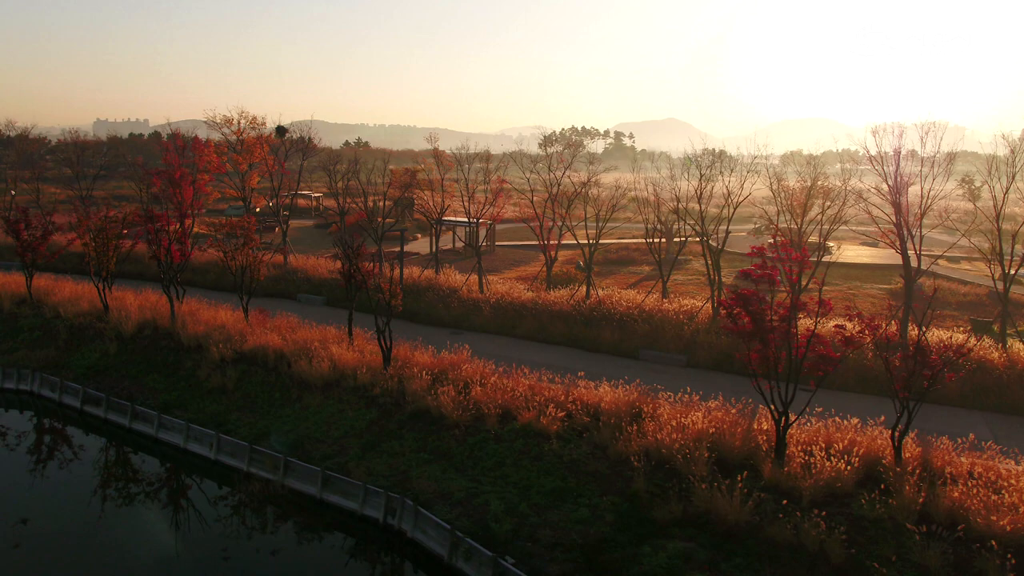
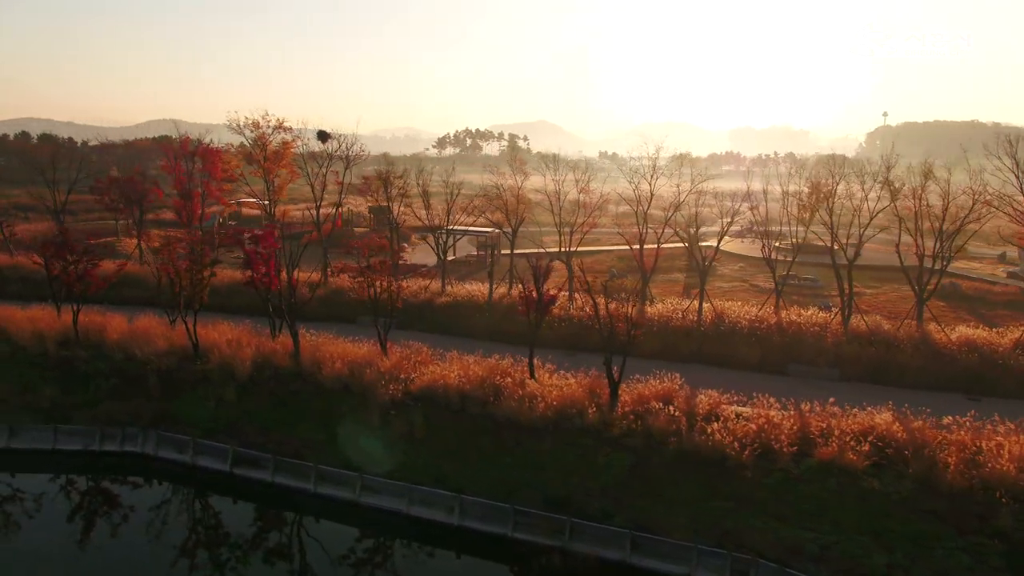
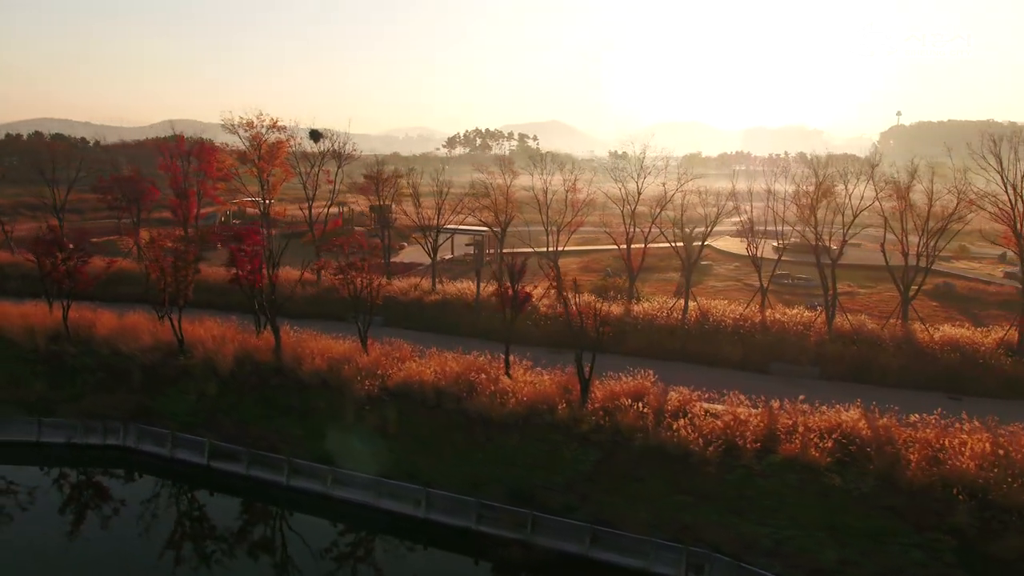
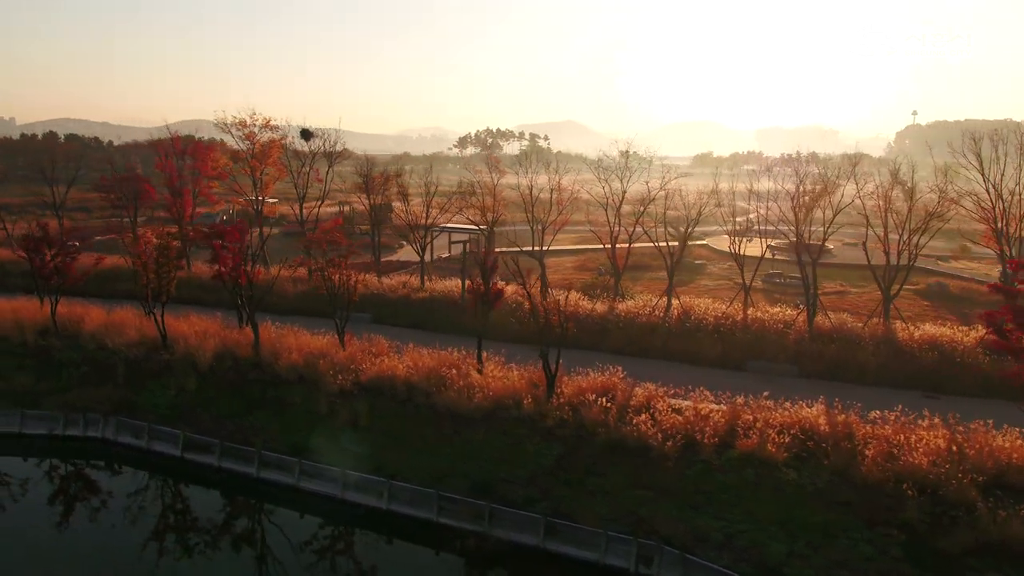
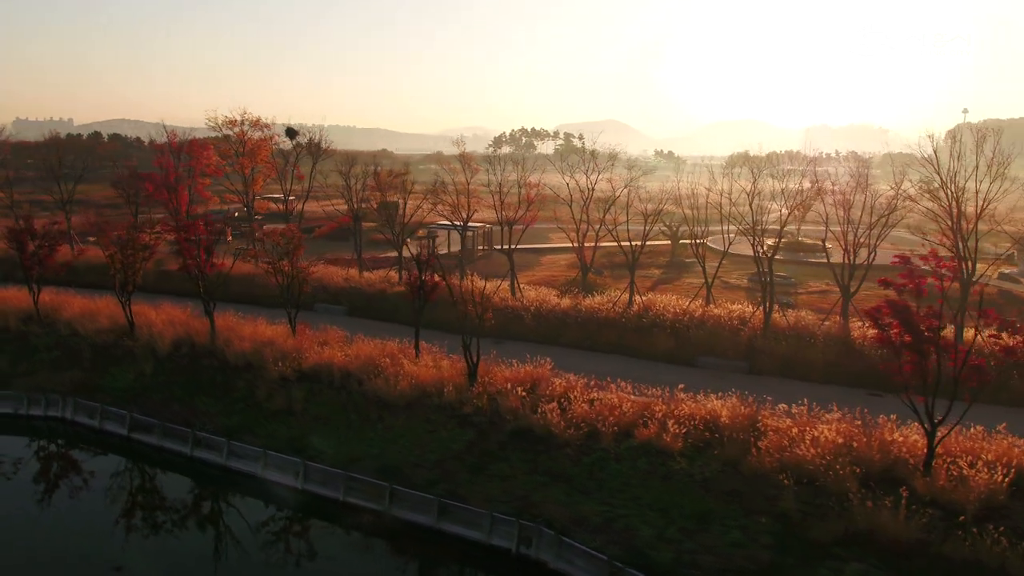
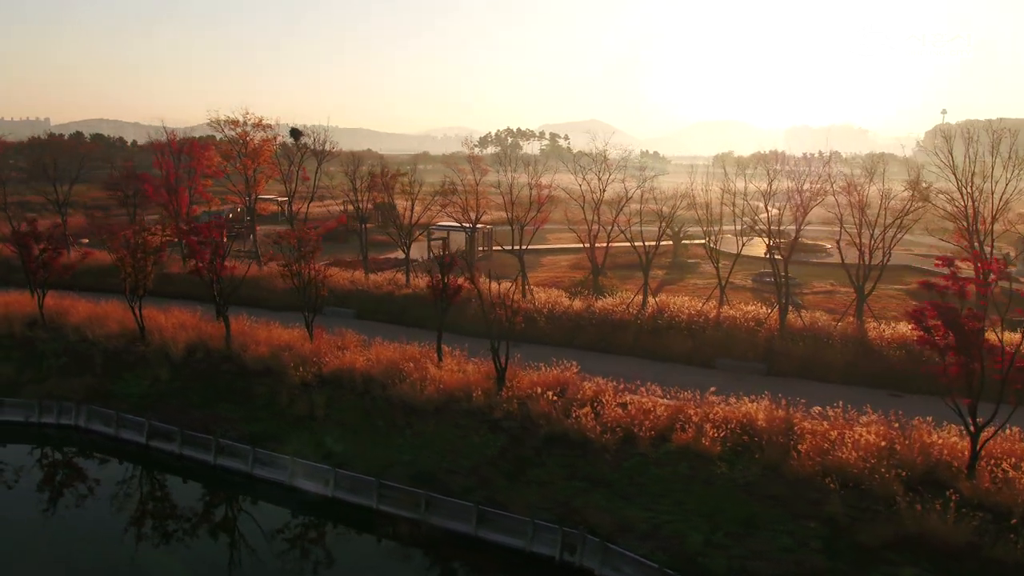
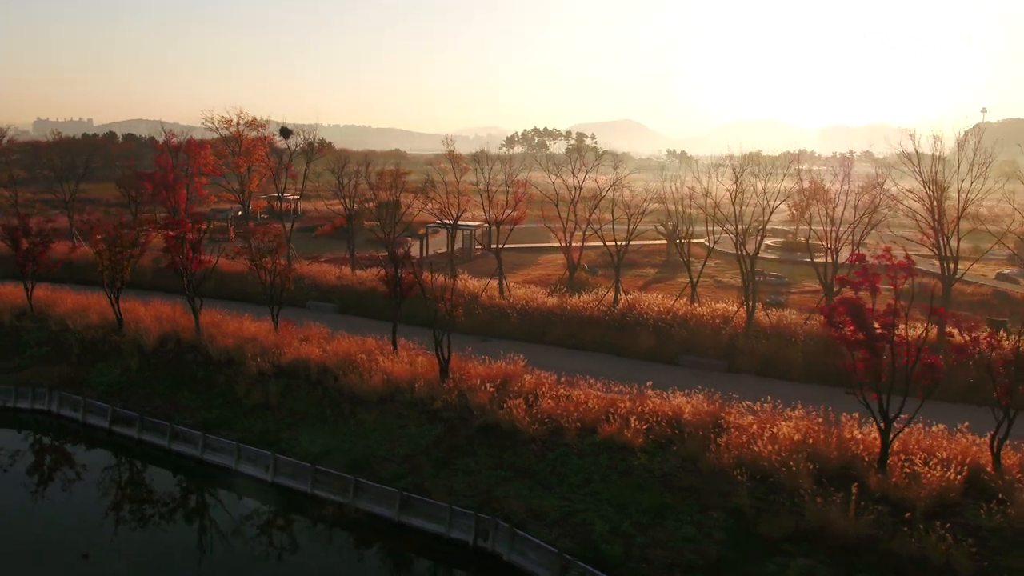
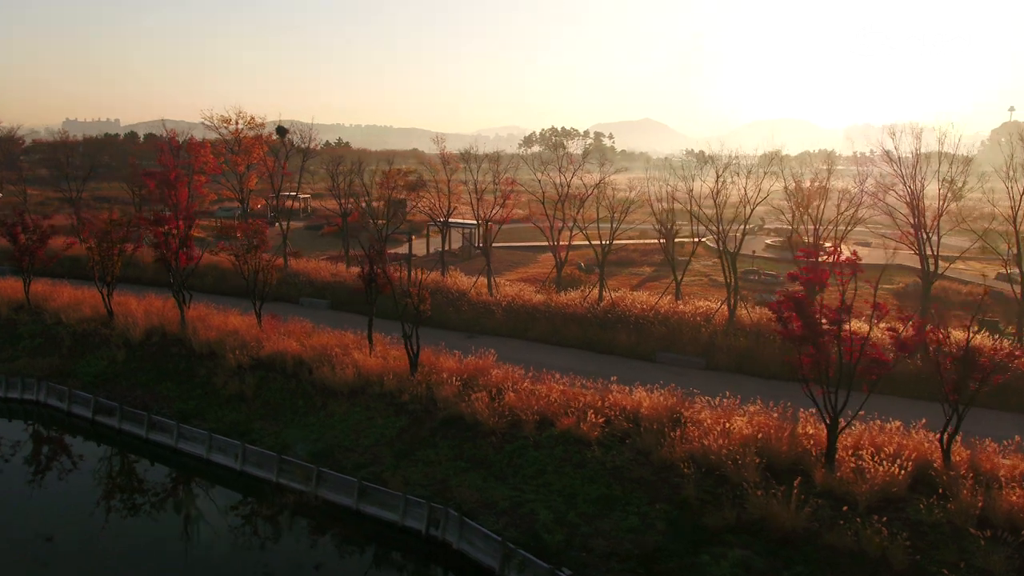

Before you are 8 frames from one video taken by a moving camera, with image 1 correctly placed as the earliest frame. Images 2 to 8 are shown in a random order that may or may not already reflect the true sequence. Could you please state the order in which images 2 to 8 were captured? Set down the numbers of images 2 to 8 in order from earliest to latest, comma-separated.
8, 7, 5, 6, 4, 3, 2
